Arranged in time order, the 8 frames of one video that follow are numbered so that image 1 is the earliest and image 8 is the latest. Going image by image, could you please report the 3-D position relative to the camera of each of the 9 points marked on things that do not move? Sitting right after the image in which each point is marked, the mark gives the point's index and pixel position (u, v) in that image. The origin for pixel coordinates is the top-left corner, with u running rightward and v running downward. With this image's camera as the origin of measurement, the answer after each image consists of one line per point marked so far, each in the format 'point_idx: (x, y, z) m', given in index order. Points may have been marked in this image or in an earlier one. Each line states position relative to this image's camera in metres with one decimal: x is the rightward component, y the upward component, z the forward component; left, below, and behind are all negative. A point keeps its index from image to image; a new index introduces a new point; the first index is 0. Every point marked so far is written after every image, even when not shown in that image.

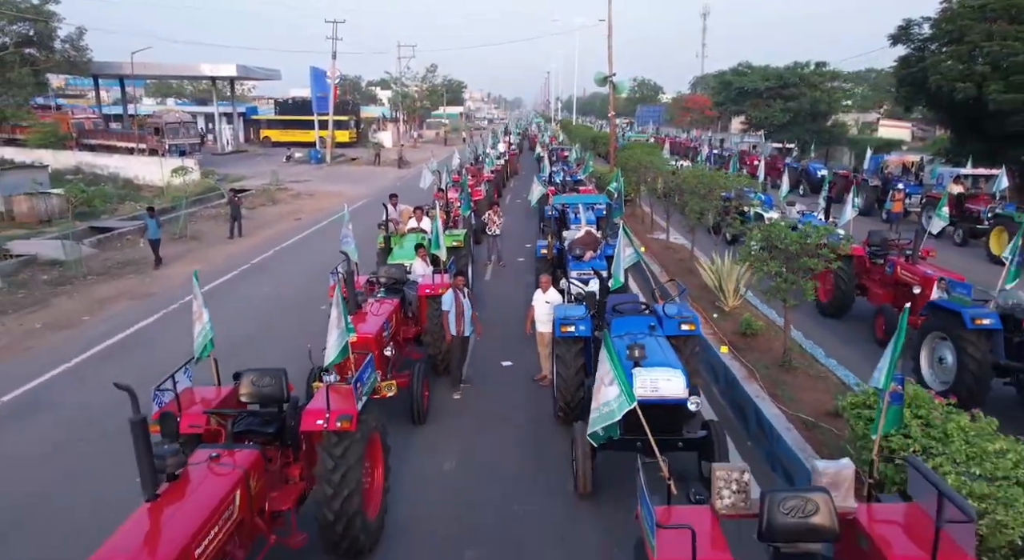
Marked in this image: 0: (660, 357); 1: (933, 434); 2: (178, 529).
0: (+1.2, -0.6, +5.8) m
1: (+2.8, -1.0, +4.6) m
2: (-1.9, -1.4, +3.9) m
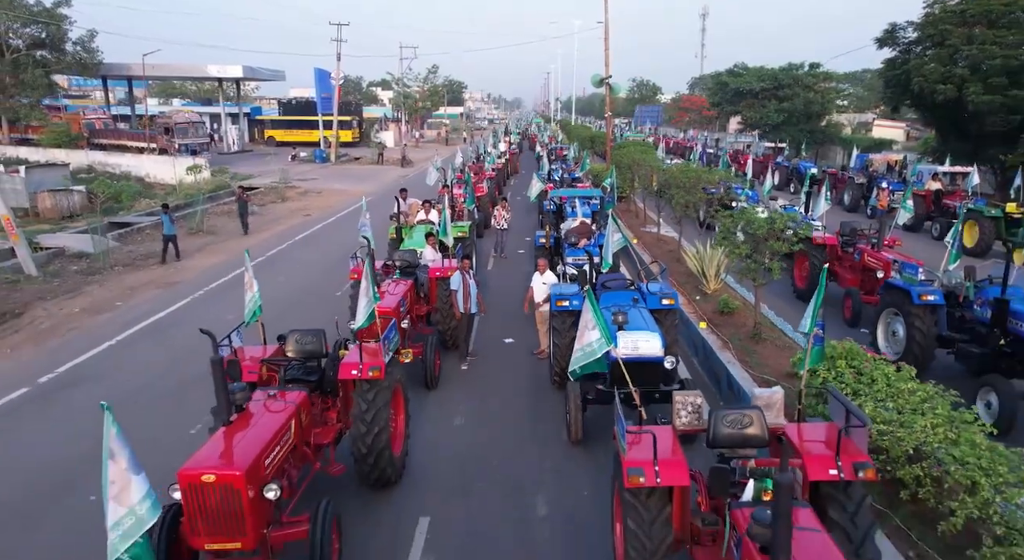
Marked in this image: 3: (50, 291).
0: (+1.2, -0.3, +6.8) m
1: (+2.9, -0.8, +5.6) m
2: (-1.9, -1.2, +4.9) m
3: (-9.7, -0.2, +14.3) m
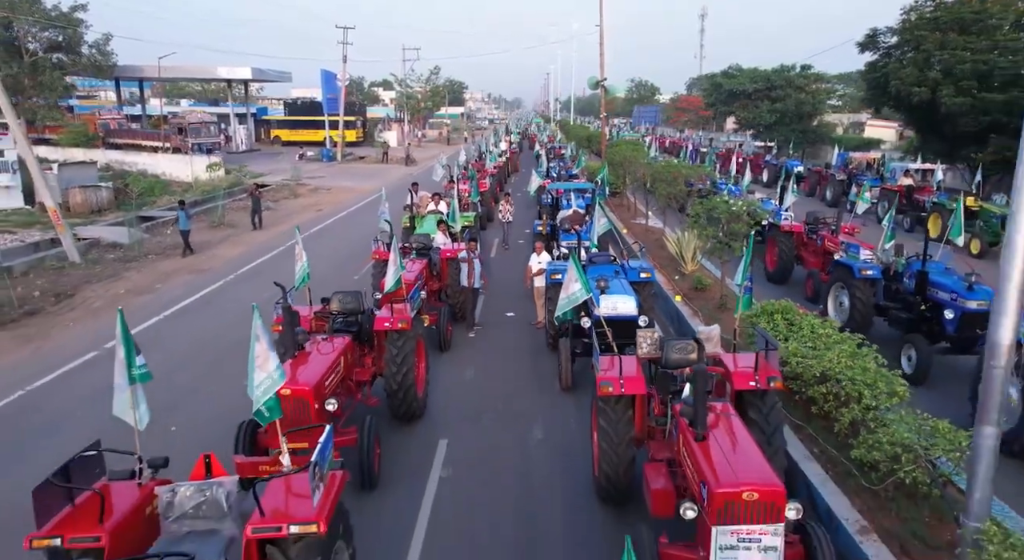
0: (+1.3, 0.0, +8.3) m
1: (+2.9, -0.5, +7.1) m
2: (-1.9, -0.9, +6.3) m
3: (-9.7, +0.1, +15.7) m
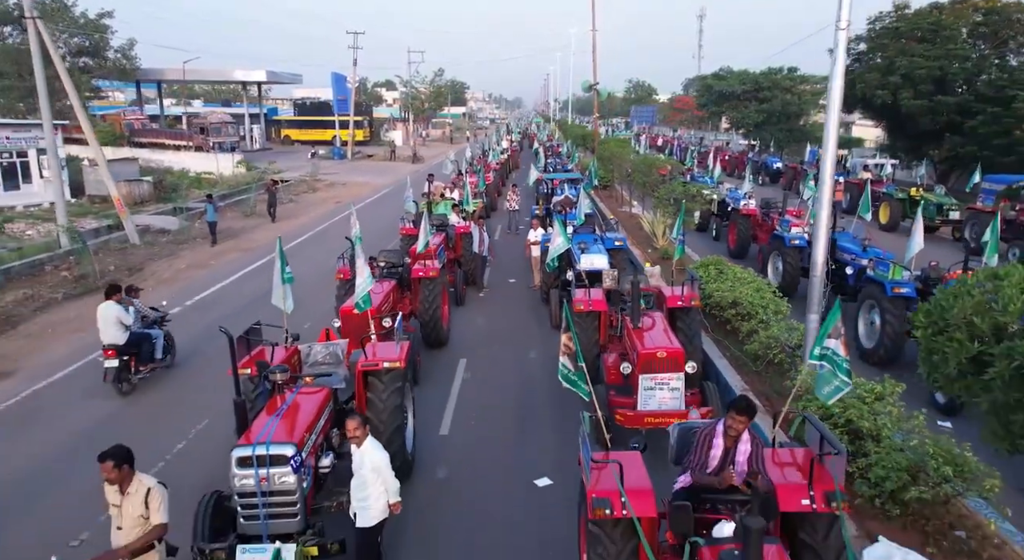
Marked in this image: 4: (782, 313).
0: (+1.3, +0.6, +10.8) m
1: (+2.9, +0.1, +9.7) m
2: (-1.8, -0.3, +8.9) m
3: (-9.7, +0.7, +18.3) m
4: (+3.3, -0.4, +8.3) m
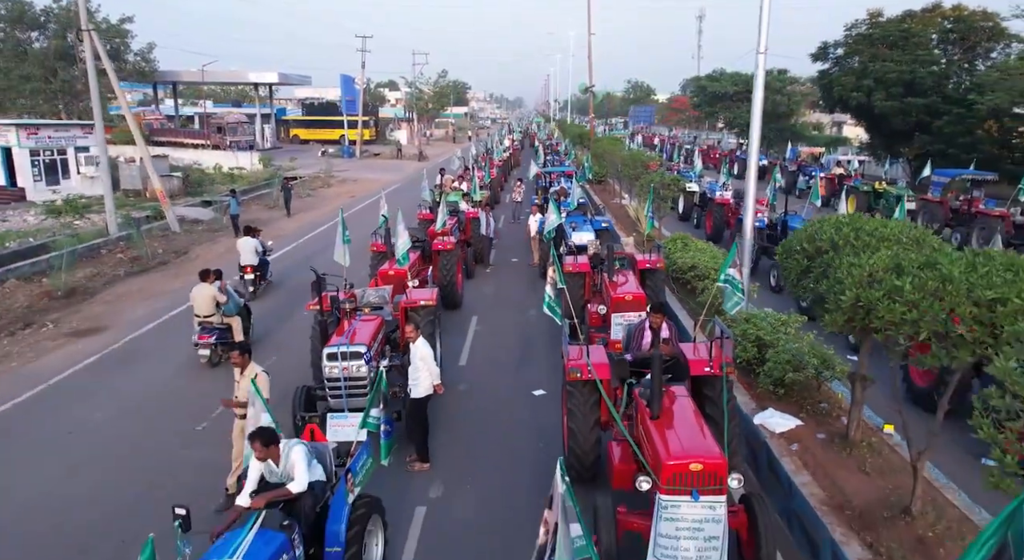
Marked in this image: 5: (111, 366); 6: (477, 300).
0: (+1.3, +1.1, +13.0) m
1: (+3.0, +0.6, +11.8) m
2: (-1.8, +0.2, +11.1) m
3: (-9.6, +1.2, +20.5) m
4: (+3.4, +0.1, +10.5) m
5: (-6.2, -1.3, +10.4) m
6: (-0.7, -0.4, +13.3) m
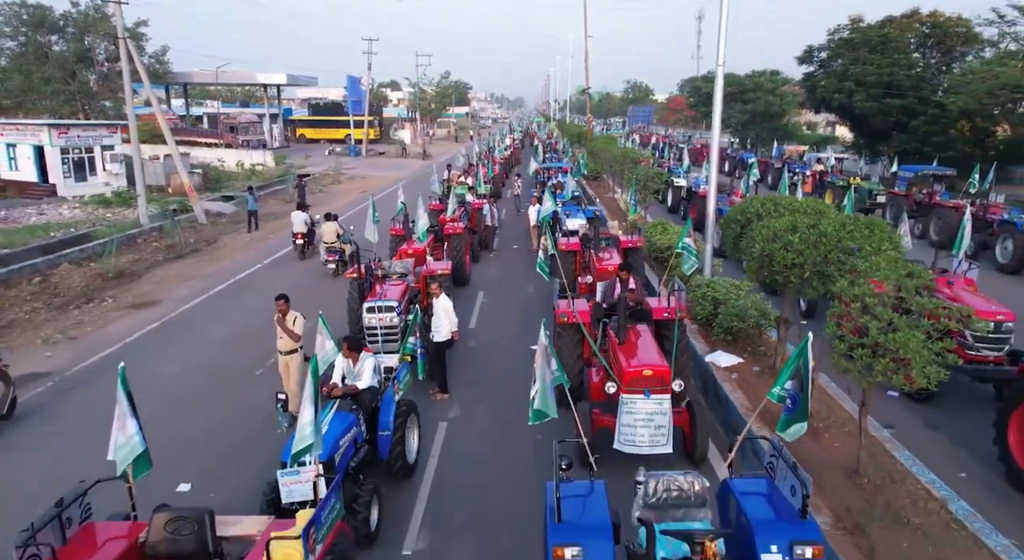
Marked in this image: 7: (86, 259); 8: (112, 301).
0: (+1.4, +1.5, +14.7) m
1: (+3.0, +1.0, +13.6) m
2: (-1.8, +0.6, +12.8) m
3: (-9.5, +1.6, +22.2) m
4: (+3.4, +0.5, +12.2) m
5: (-6.2, -0.9, +12.2) m
6: (-0.7, 0.0, +15.0) m
7: (-11.3, +0.6, +18.0) m
8: (-8.3, -0.4, +14.1) m
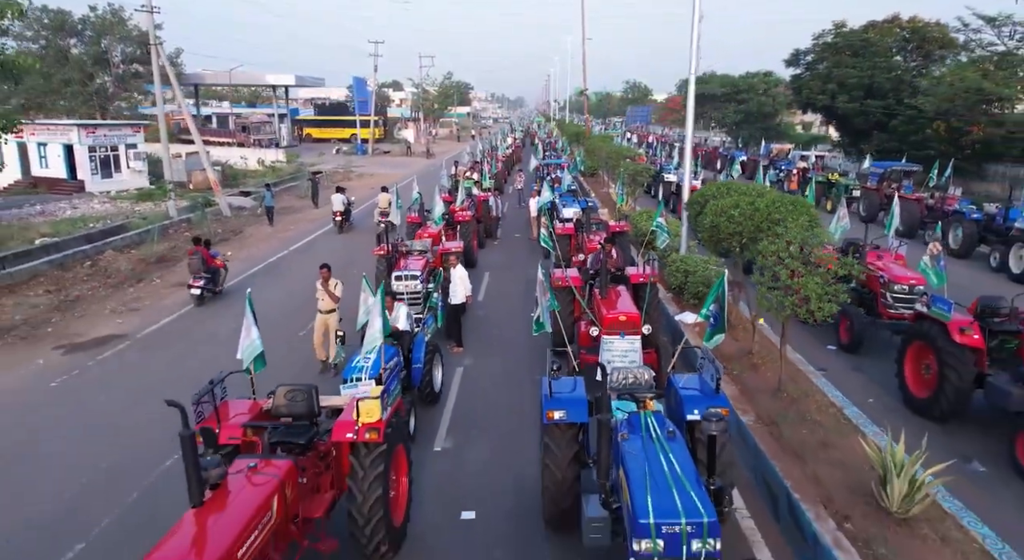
0: (+1.4, +1.9, +16.5) m
1: (+3.0, +1.4, +15.3) m
2: (-1.7, +1.0, +14.6) m
3: (-9.5, +2.0, +24.0) m
4: (+3.4, +0.9, +14.0) m
5: (-6.2, -0.5, +13.9) m
6: (-0.6, +0.4, +16.8) m
7: (-11.2, +1.0, +19.8) m
8: (-8.3, 0.0, +15.9) m
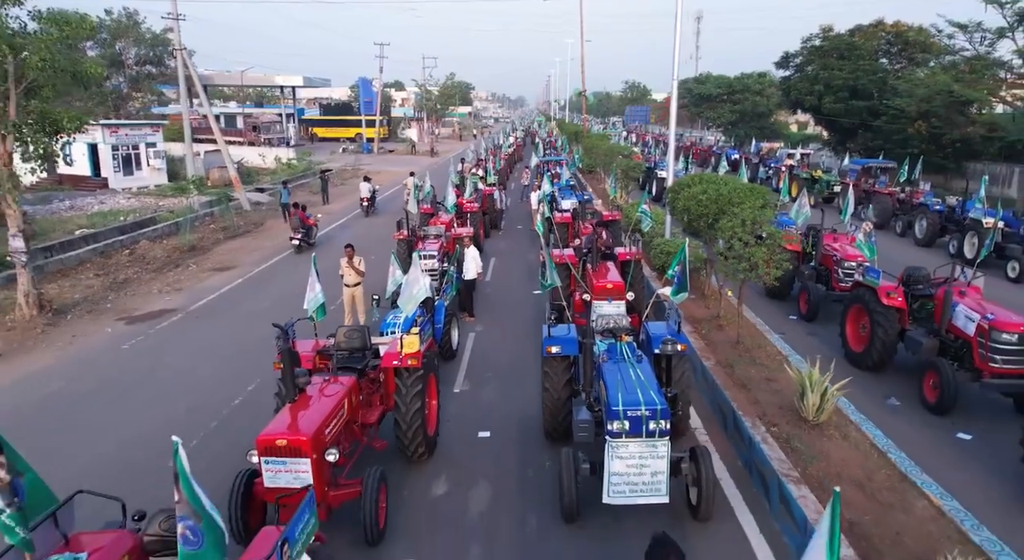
0: (+1.5, +2.2, +18.1) m
1: (+3.1, +1.8, +16.9) m
2: (-1.6, +1.4, +16.2) m
3: (-9.4, +2.4, +25.6) m
4: (+3.5, +1.3, +15.6) m
5: (-6.1, -0.2, +15.6) m
6: (-0.5, +0.8, +18.4) m
7: (-11.1, +1.3, +21.4) m
8: (-8.2, +0.4, +17.5) m
